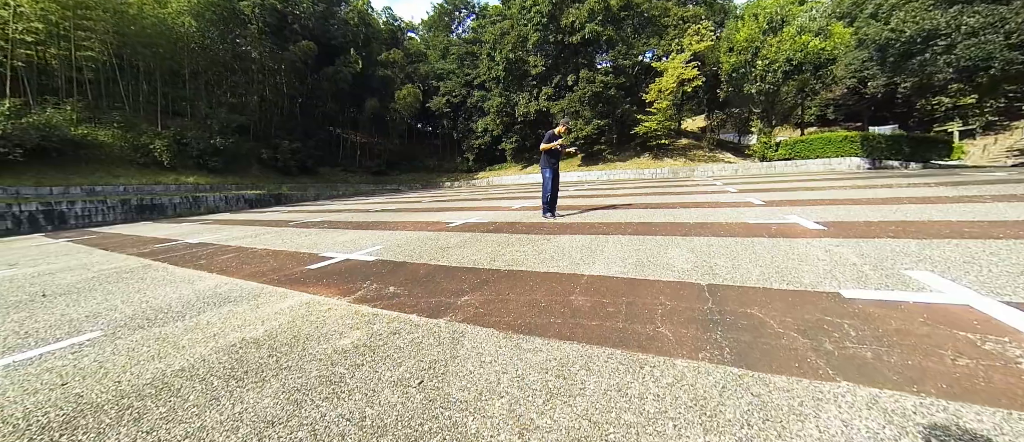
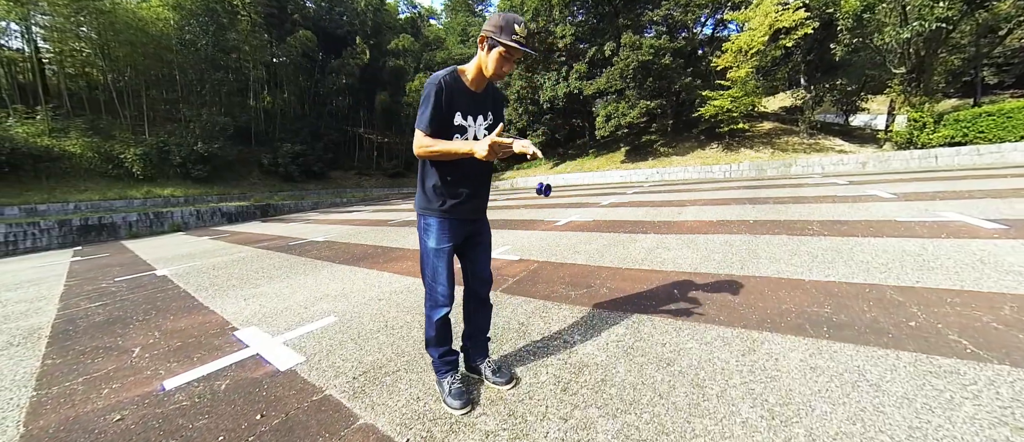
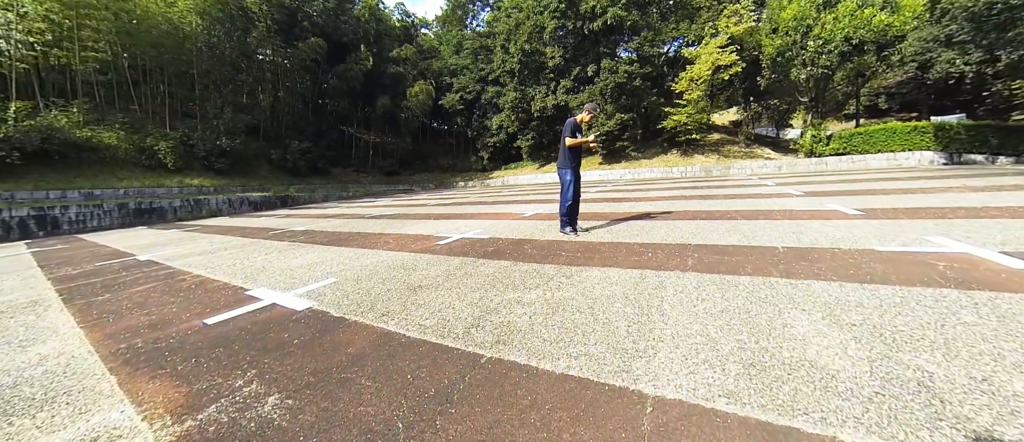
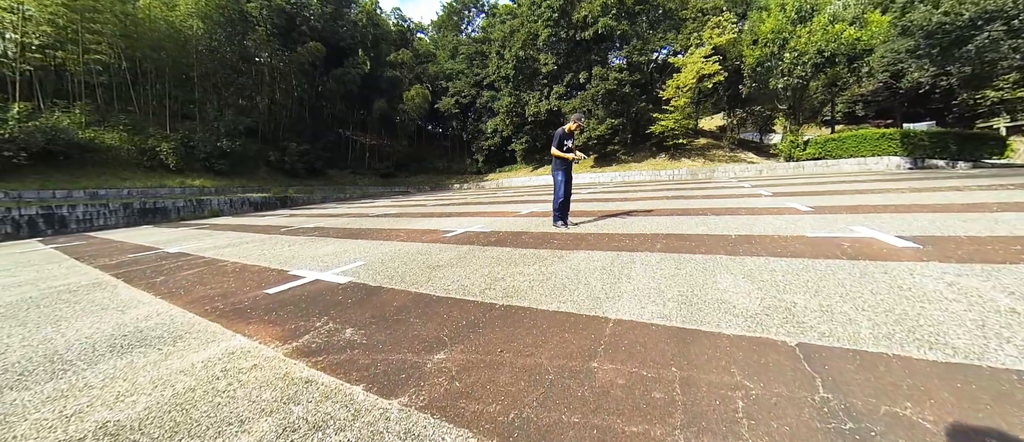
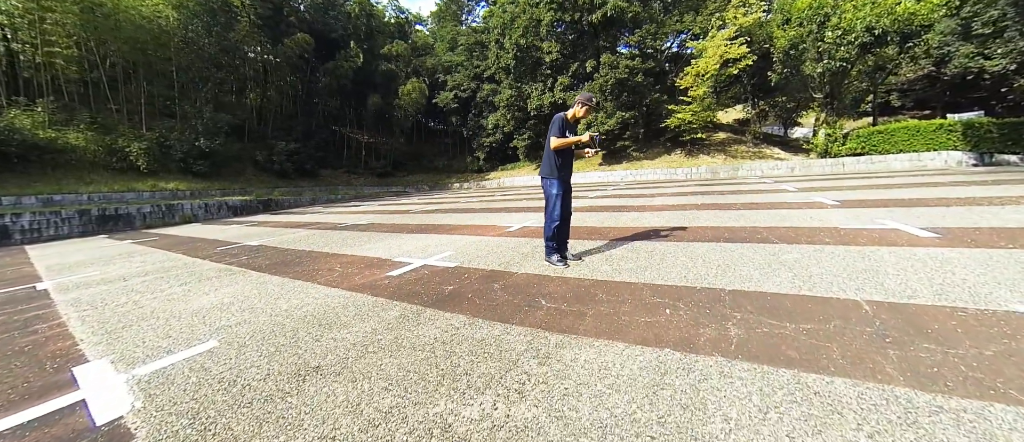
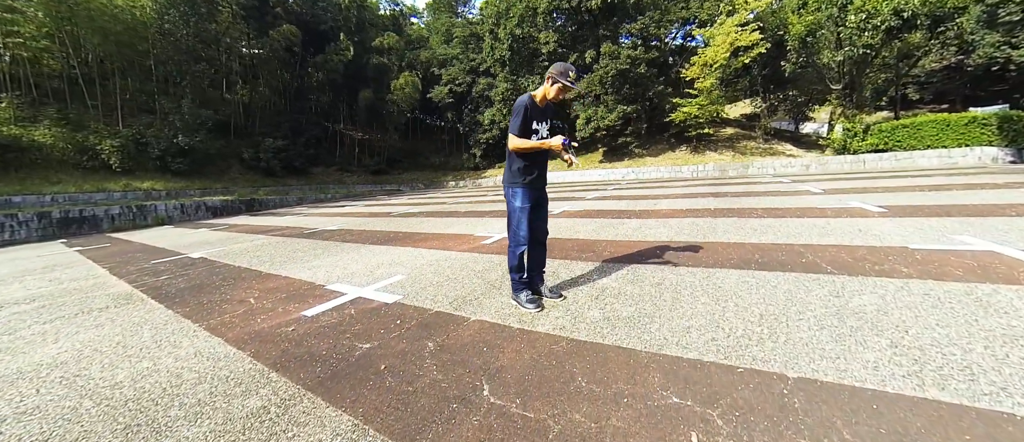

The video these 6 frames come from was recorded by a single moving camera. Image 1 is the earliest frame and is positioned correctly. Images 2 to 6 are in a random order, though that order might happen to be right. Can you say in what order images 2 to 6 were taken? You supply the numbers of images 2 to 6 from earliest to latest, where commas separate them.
4, 3, 5, 6, 2
